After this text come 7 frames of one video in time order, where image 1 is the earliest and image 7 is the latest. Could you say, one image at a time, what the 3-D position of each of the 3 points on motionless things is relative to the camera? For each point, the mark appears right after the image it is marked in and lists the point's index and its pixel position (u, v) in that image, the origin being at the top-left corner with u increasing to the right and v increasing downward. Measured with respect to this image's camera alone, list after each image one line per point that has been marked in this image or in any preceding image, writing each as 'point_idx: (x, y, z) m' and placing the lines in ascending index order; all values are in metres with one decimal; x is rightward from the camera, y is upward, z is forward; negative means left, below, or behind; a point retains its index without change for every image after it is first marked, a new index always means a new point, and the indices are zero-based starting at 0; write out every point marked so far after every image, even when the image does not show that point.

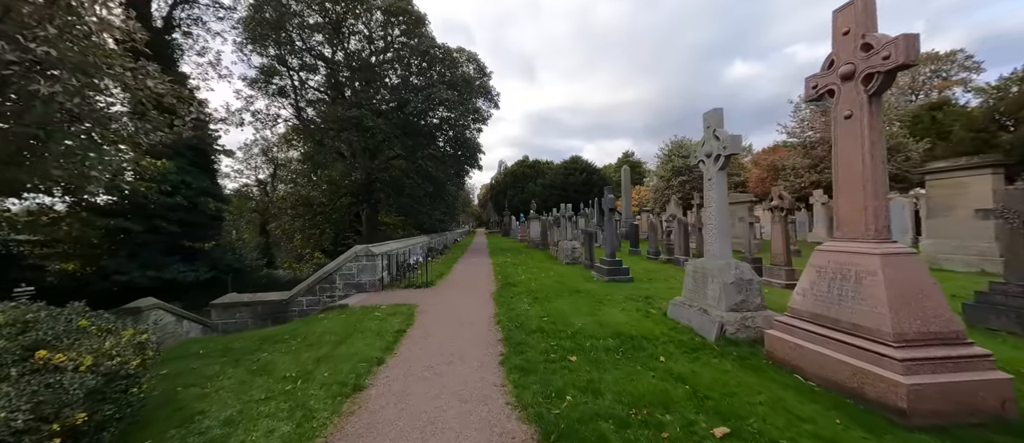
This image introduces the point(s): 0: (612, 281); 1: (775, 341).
0: (+2.2, -1.3, +7.7) m
1: (+2.3, -1.1, +3.1) m
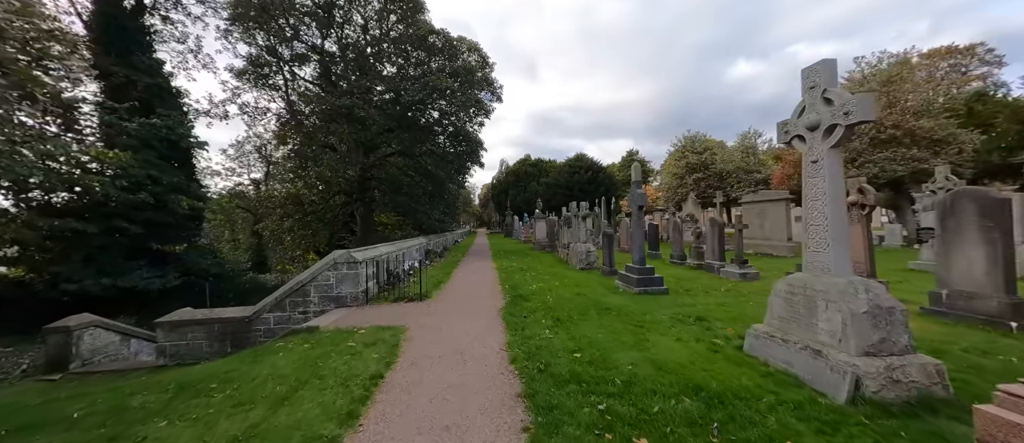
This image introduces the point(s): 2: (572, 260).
0: (+2.4, -1.3, +6.4) m
1: (+2.5, -1.1, +1.8) m
2: (+1.9, -1.3, +11.1) m
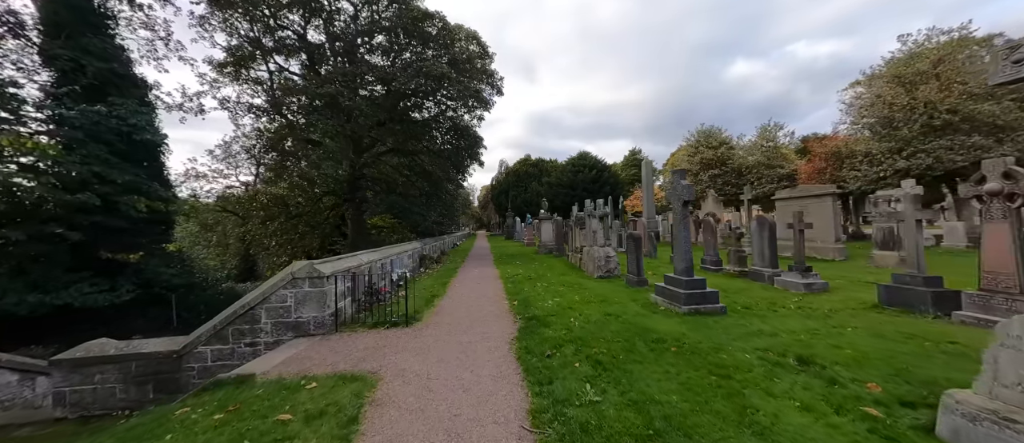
0: (+2.6, -1.3, +5.0) m
1: (+2.7, -1.0, +0.3) m
2: (+2.1, -1.3, +9.7) m
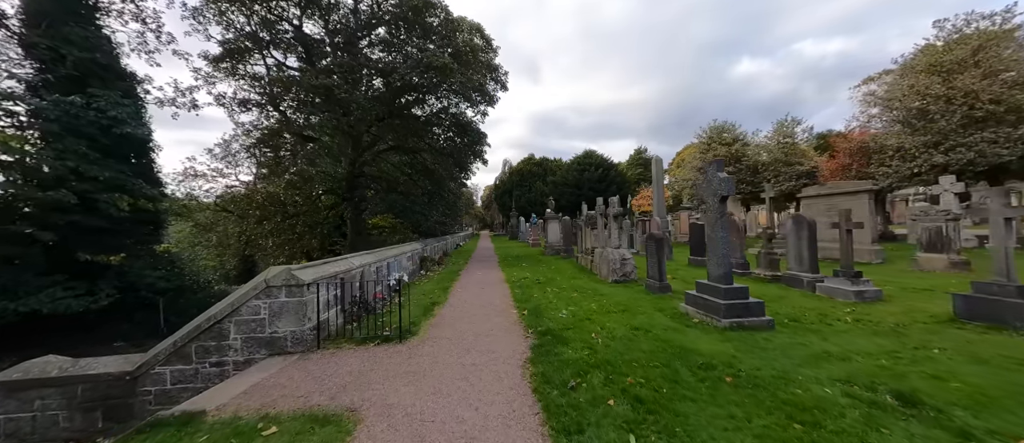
0: (+2.7, -1.3, +4.2) m
1: (+2.8, -1.0, -0.4) m
2: (+2.2, -1.3, +8.9) m
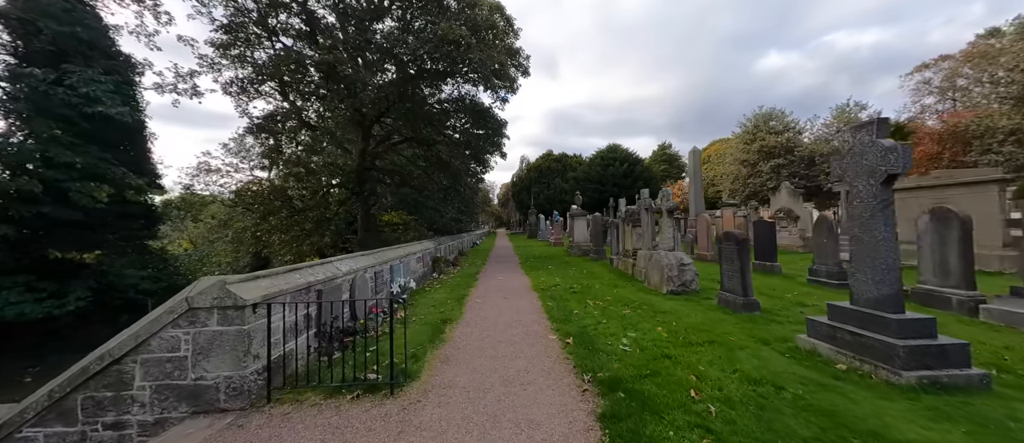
0: (+3.1, -1.2, +2.6) m
1: (+3.0, -1.0, -2.0) m
2: (+2.8, -1.2, +7.3) m
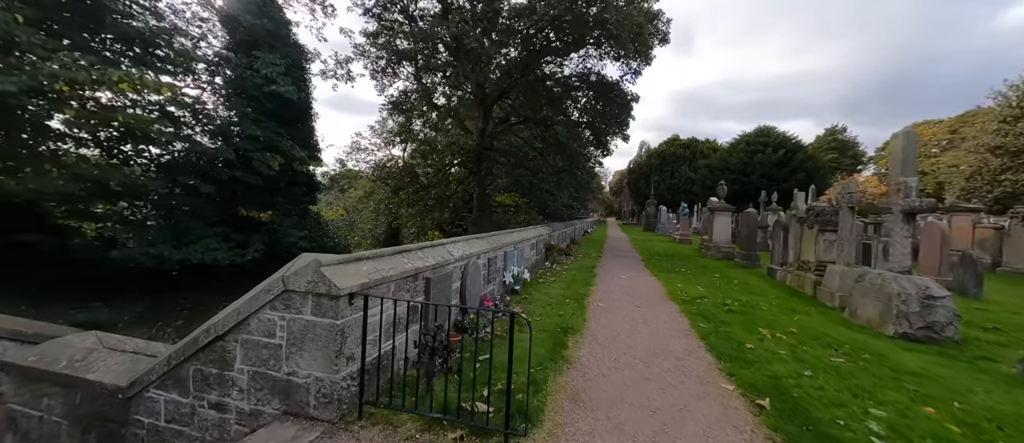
0: (+3.8, -1.4, +0.5) m
1: (+2.3, -1.3, -3.9) m
2: (+4.9, -1.3, +5.1) m
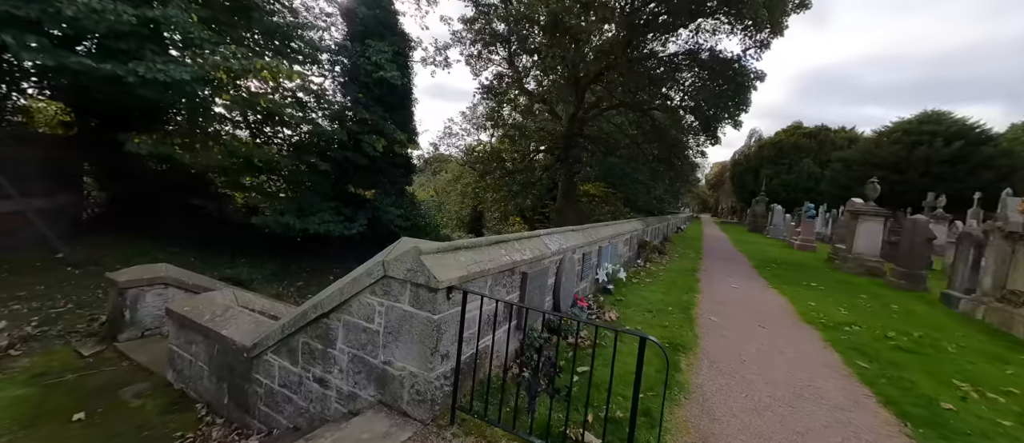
0: (+3.9, -1.7, -0.7) m
1: (+1.5, -1.6, -4.6) m
2: (+6.1, -1.5, +3.5) m
